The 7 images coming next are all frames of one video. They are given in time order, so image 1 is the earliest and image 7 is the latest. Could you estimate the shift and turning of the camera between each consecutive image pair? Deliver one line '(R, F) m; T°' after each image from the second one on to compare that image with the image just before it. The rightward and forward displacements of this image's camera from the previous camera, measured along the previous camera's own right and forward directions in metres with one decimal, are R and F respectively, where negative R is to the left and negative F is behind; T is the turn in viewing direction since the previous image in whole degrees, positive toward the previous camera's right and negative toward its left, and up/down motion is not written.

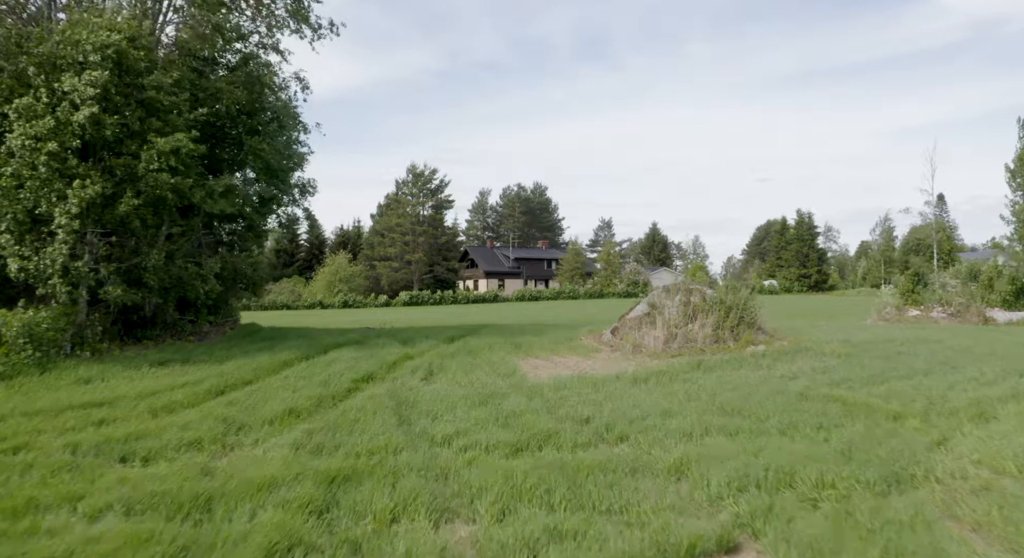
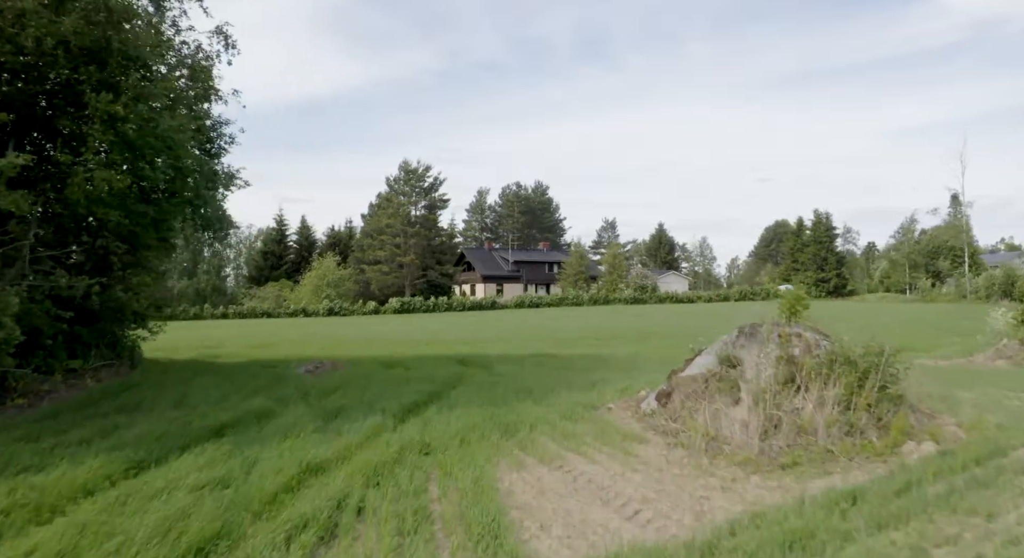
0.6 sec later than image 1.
(+0.1, +3.7) m; 0°
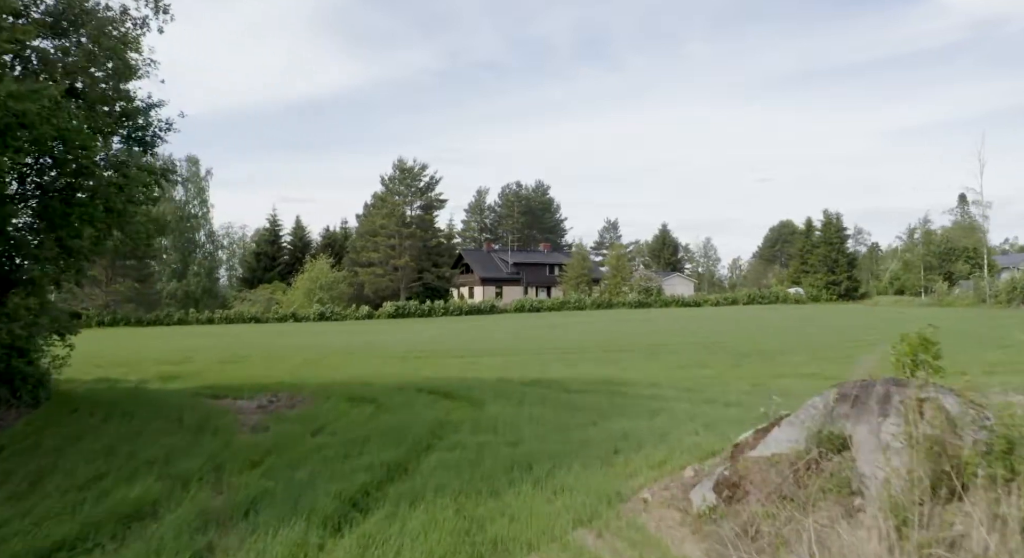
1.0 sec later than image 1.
(0.0, +2.1) m; 0°
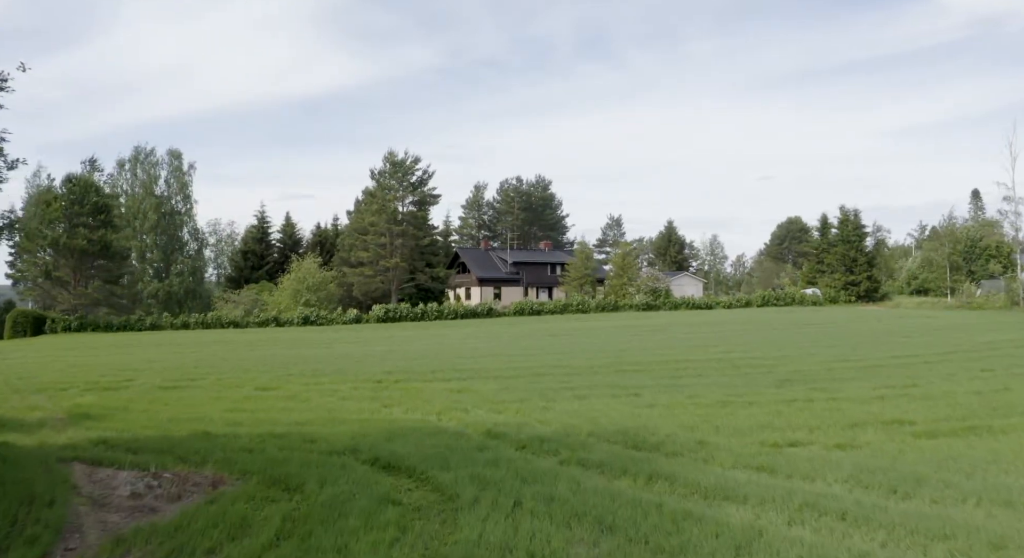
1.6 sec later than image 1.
(+0.1, +3.2) m; 0°
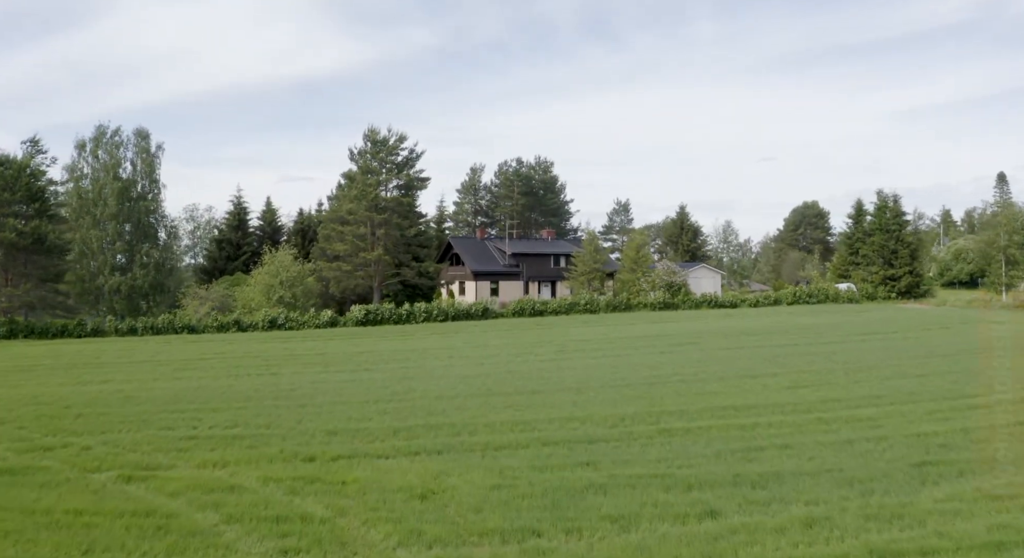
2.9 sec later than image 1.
(0.0, +5.6) m; 0°
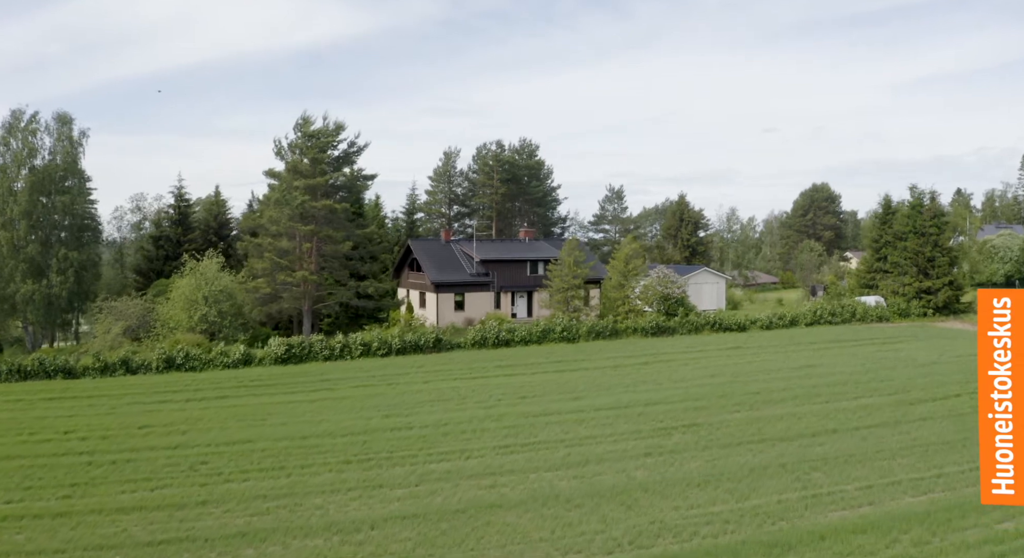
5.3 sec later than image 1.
(+1.4, +7.1) m; 0°
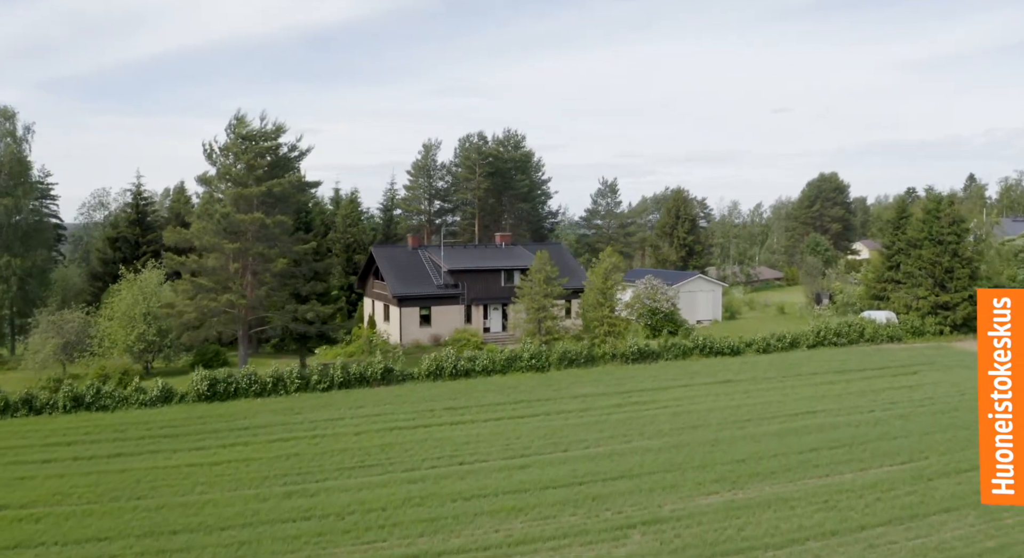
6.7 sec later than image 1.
(+1.4, +3.8) m; -1°
